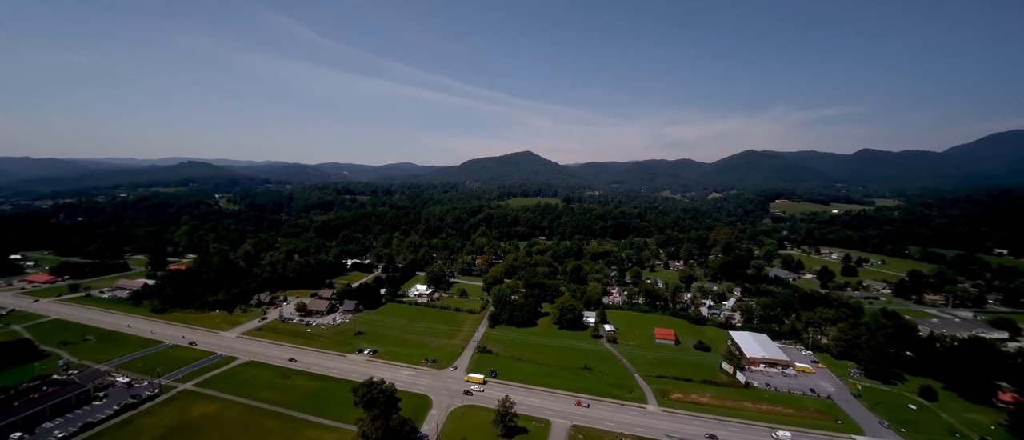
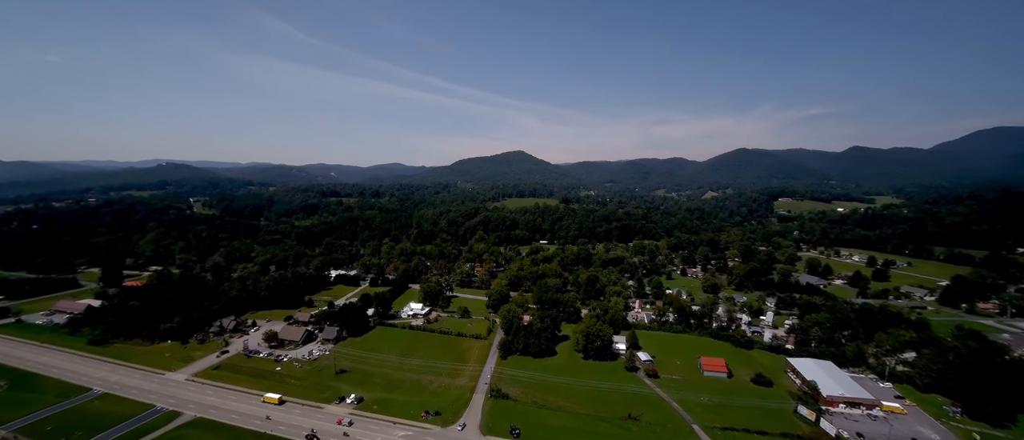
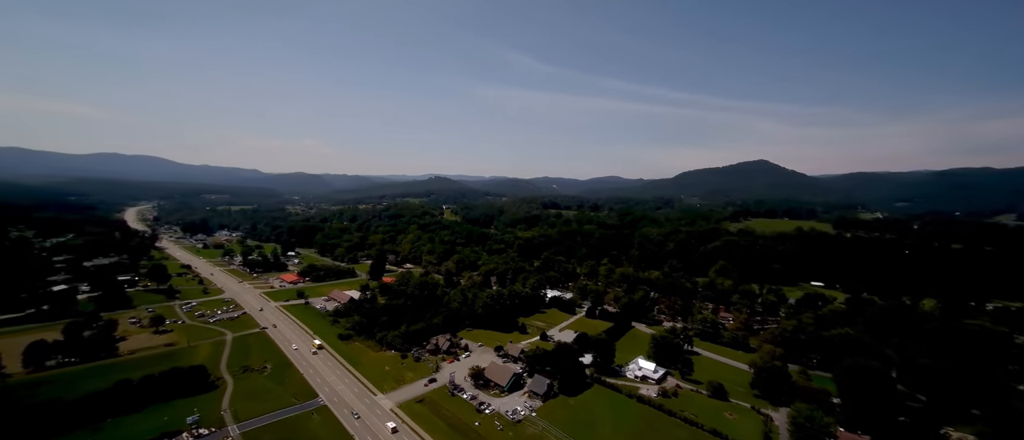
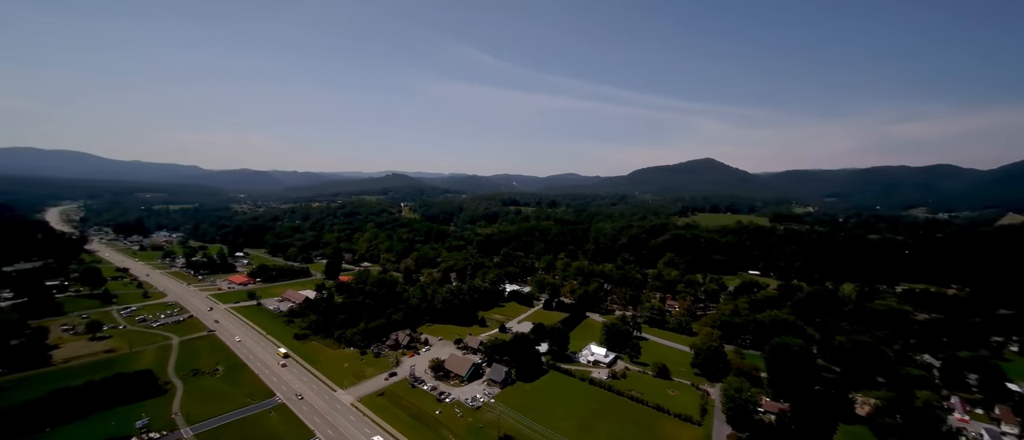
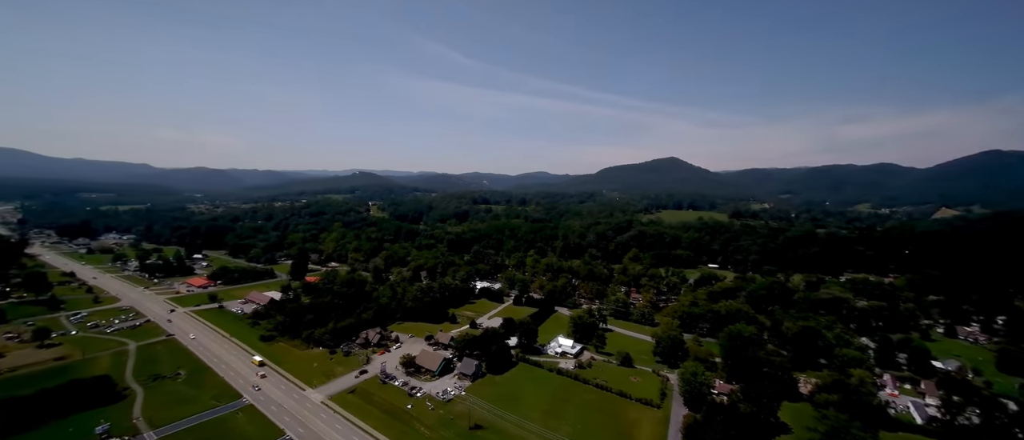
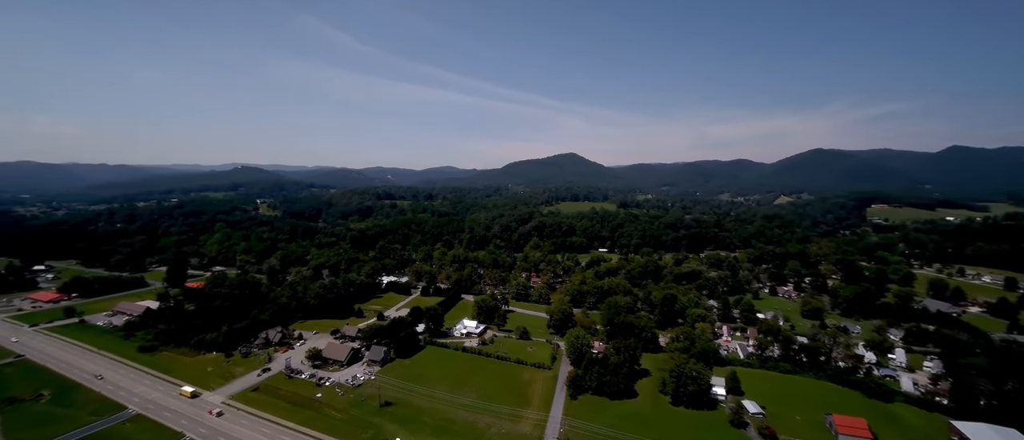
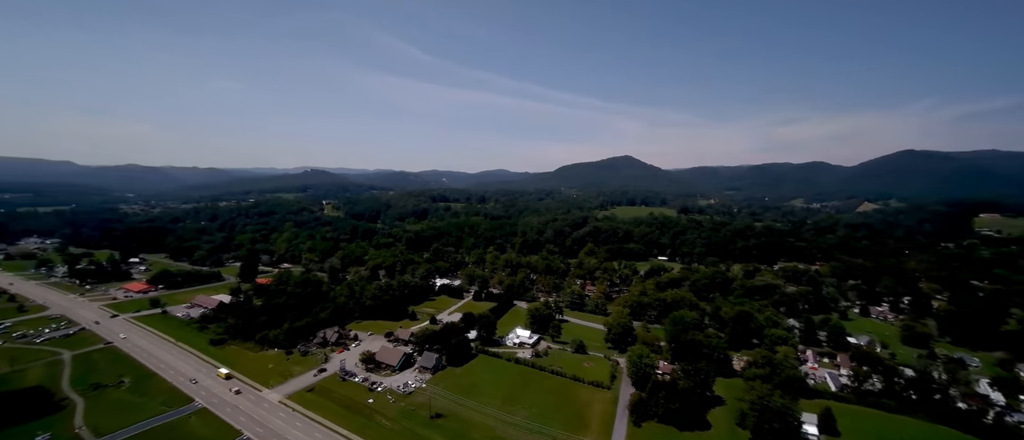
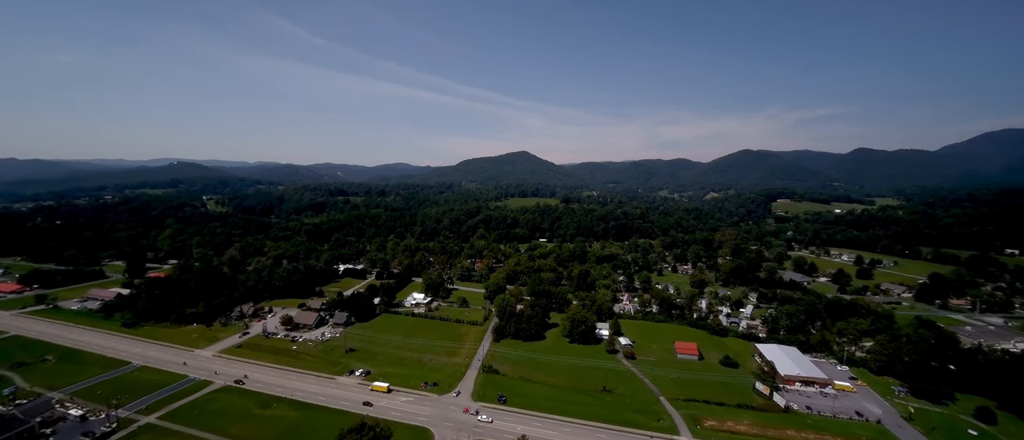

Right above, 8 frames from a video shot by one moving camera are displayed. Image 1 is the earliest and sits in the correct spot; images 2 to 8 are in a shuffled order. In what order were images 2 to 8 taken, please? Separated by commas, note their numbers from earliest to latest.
8, 2, 6, 7, 5, 4, 3
